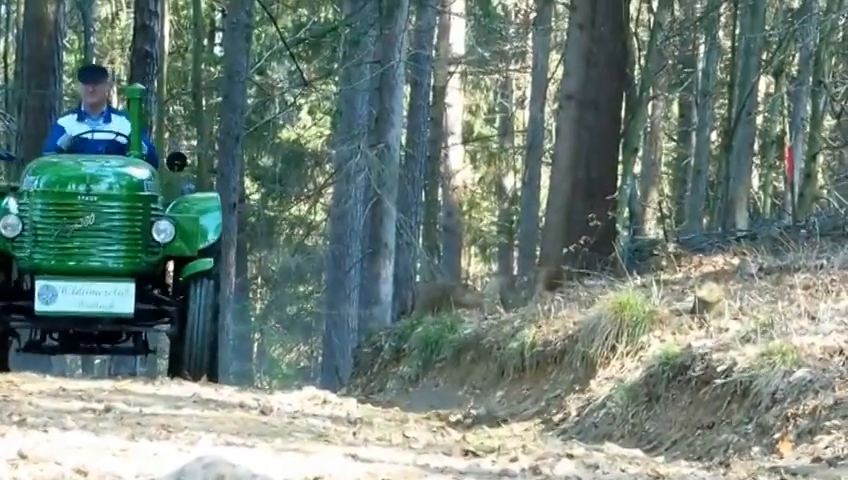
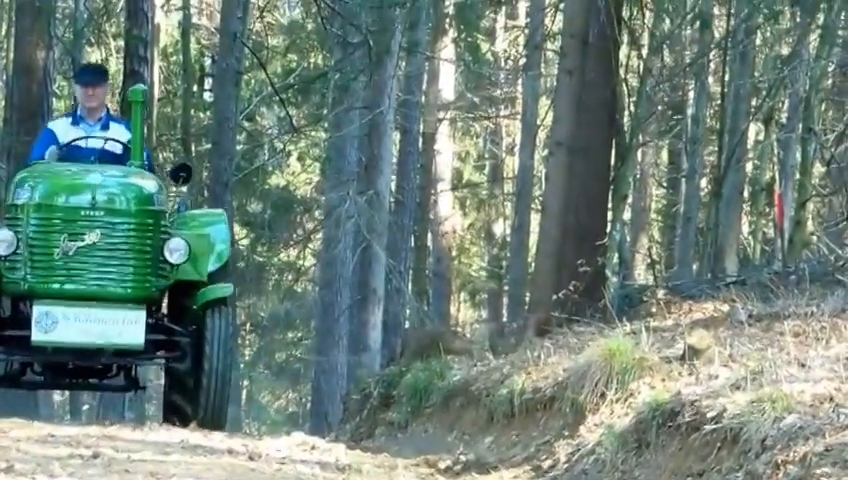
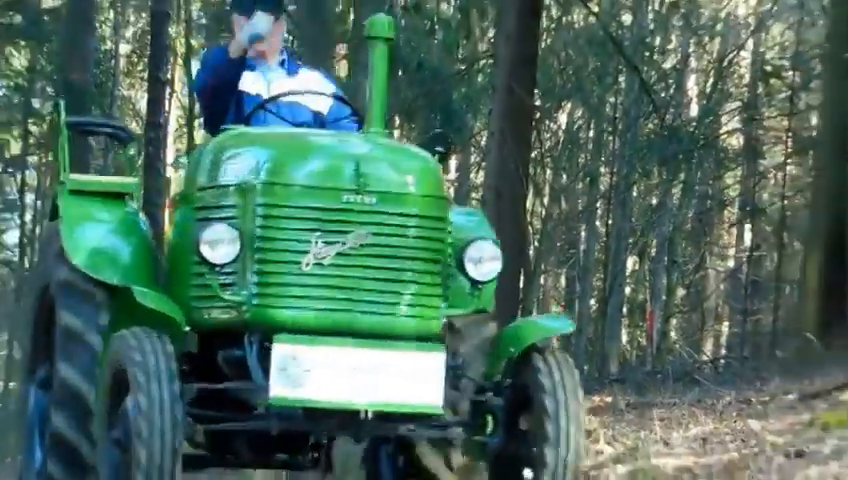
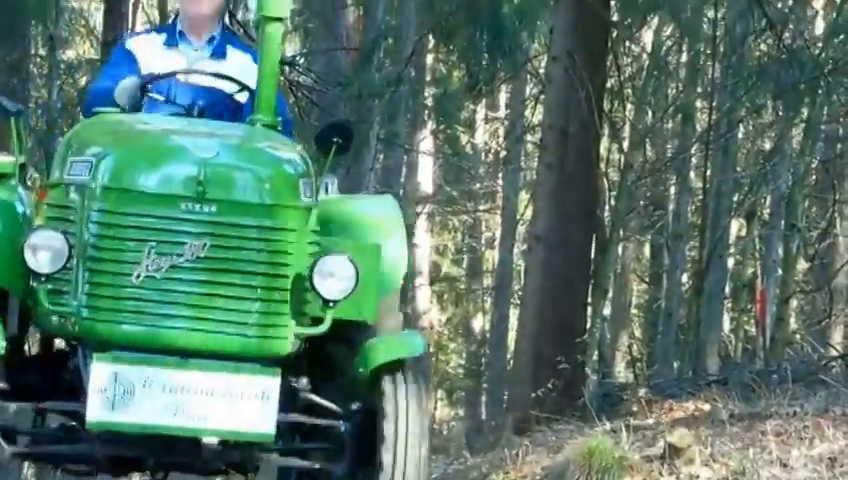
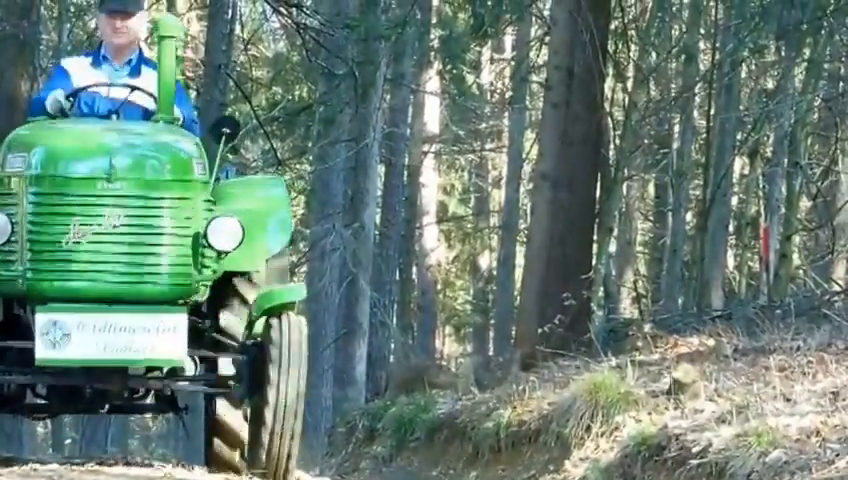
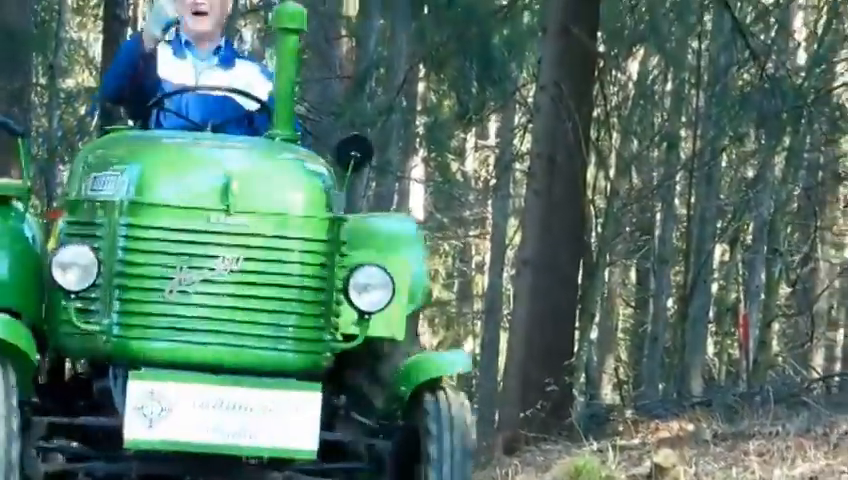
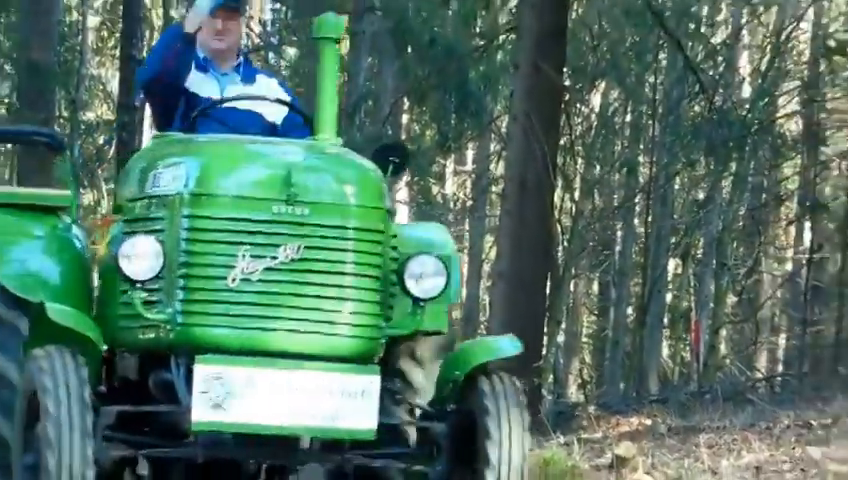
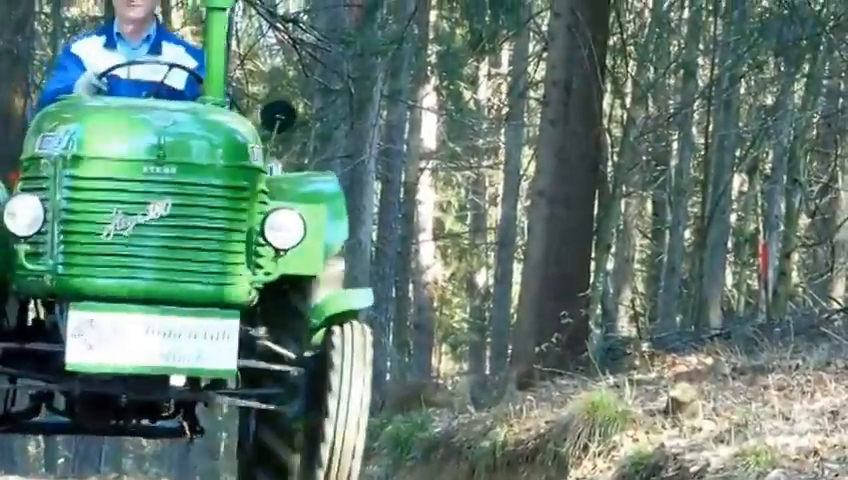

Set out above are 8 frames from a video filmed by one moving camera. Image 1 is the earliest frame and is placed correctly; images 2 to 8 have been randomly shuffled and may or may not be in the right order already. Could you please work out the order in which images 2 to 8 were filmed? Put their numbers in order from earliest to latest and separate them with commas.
2, 5, 8, 4, 6, 7, 3
